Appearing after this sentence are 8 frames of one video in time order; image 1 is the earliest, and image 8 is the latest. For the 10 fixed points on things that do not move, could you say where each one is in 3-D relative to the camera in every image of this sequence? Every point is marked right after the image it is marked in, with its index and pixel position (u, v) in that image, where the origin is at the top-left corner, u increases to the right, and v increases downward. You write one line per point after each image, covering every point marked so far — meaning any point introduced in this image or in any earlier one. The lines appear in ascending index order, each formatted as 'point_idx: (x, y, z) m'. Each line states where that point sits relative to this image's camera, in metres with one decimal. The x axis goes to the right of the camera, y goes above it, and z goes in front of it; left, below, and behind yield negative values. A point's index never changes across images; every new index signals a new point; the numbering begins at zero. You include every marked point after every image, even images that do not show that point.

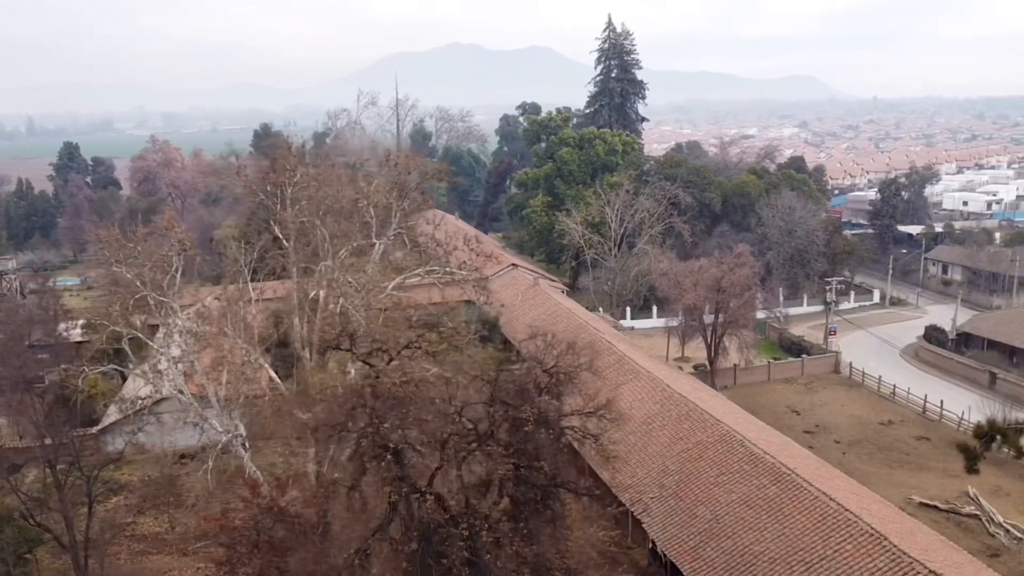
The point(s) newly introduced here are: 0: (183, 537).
0: (-6.2, -4.7, +14.3) m
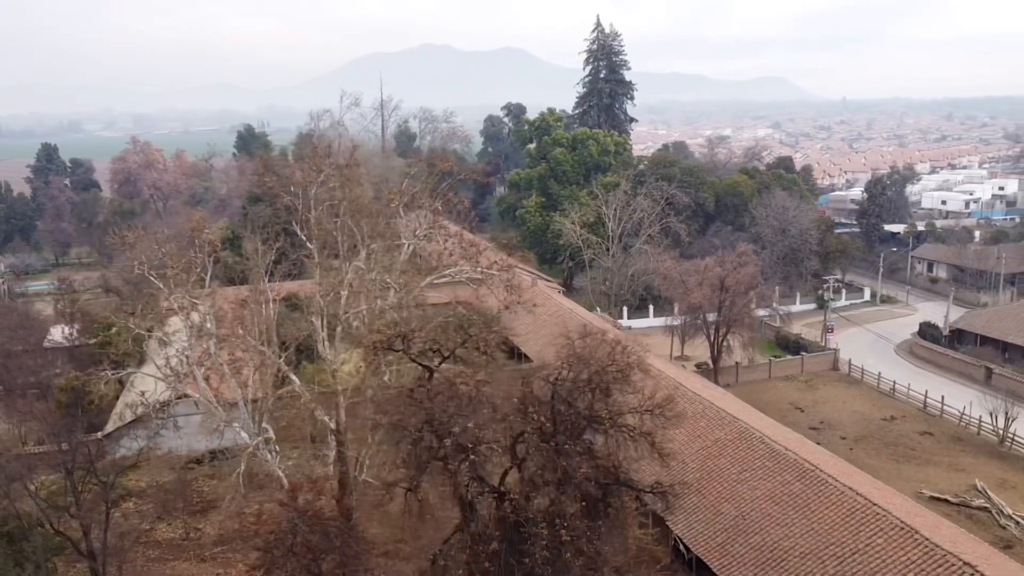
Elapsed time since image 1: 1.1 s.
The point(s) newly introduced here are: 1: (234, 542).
0: (-5.8, -4.8, +14.1) m
1: (-5.2, -4.8, +14.1) m
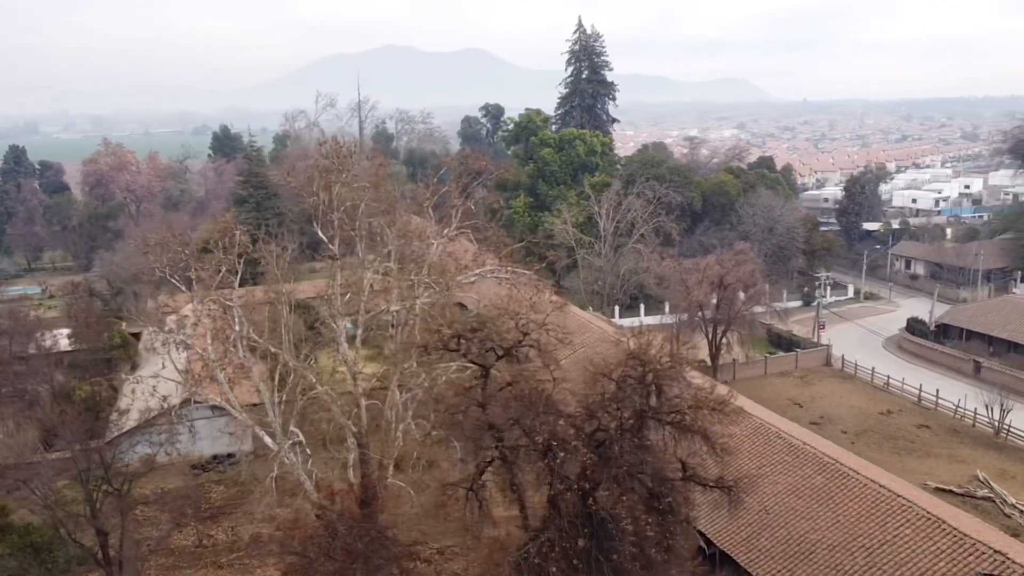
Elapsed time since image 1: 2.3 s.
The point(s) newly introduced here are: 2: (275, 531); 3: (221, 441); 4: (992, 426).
0: (-5.4, -4.8, +13.9) m
1: (-4.8, -4.8, +13.9) m
2: (-4.5, -4.7, +14.5) m
3: (-6.3, -3.3, +16.5) m
4: (+12.0, -3.4, +19.0) m
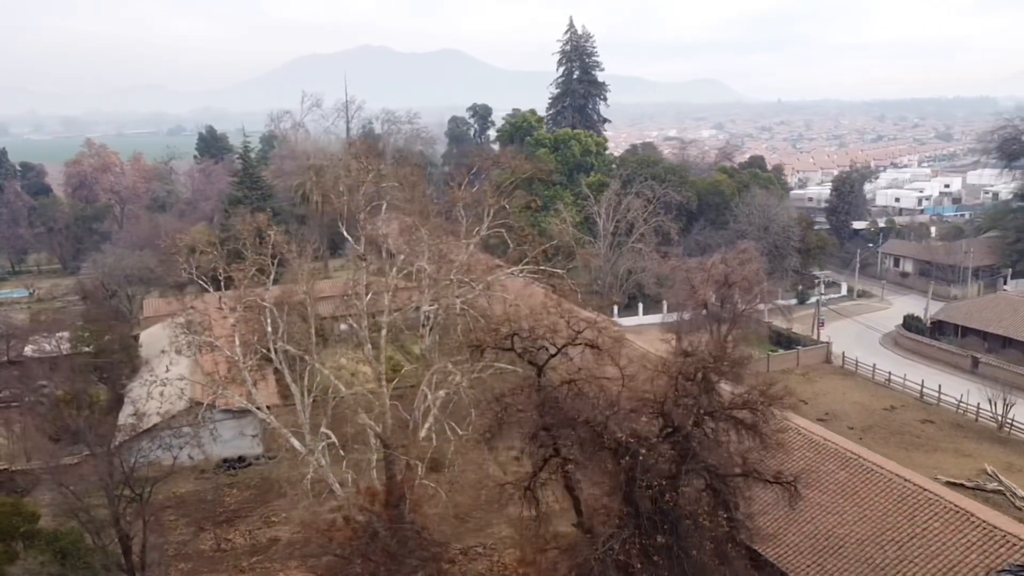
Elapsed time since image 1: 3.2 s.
0: (-5.0, -4.8, +13.7) m
1: (-4.4, -4.8, +13.8) m
2: (-4.1, -4.7, +14.3) m
3: (-6.0, -3.4, +16.3) m
4: (+12.3, -3.4, +19.3) m
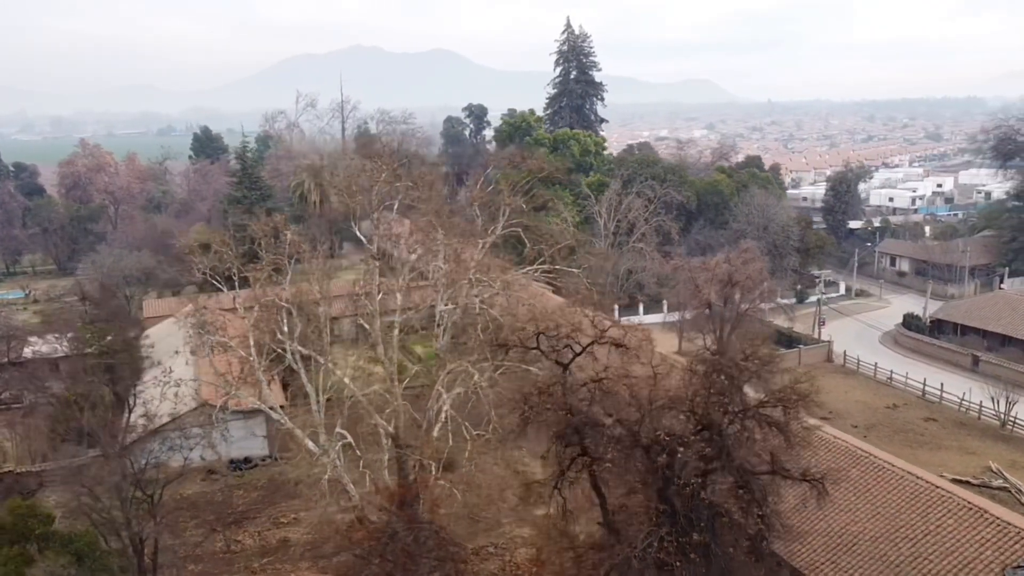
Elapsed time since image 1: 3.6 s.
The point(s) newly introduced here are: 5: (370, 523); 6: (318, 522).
0: (-4.8, -4.8, +13.7) m
1: (-4.2, -4.8, +13.7) m
2: (-3.9, -4.7, +14.3) m
3: (-5.8, -3.4, +16.3) m
4: (+12.4, -3.3, +19.4) m
5: (-2.2, -3.6, +11.5) m
6: (-3.8, -4.6, +14.8) m
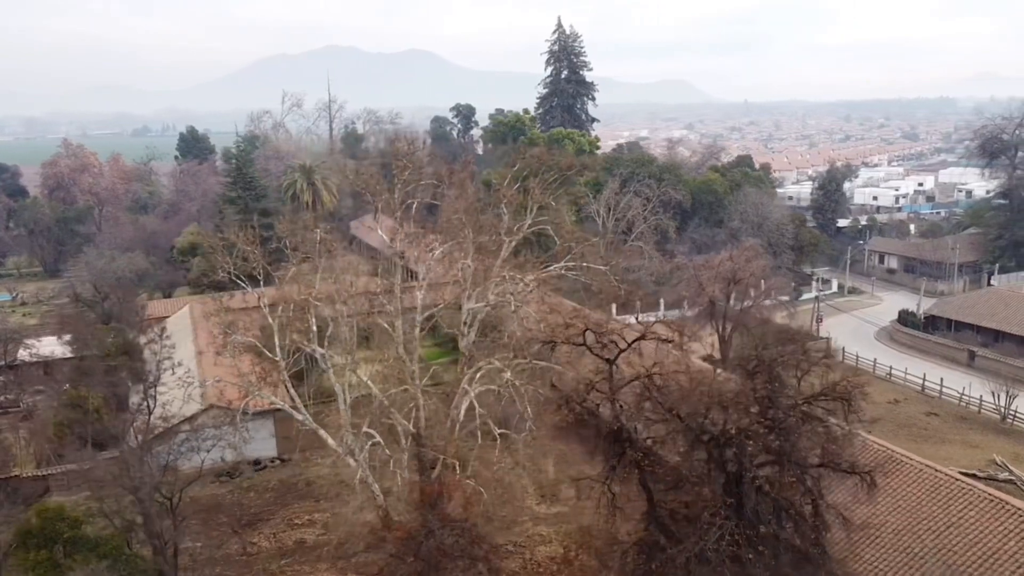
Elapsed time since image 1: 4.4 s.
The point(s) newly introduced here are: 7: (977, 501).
0: (-4.4, -4.8, +13.6) m
1: (-3.8, -4.8, +13.6) m
2: (-3.6, -4.7, +14.2) m
3: (-5.5, -3.4, +16.1) m
4: (+12.6, -3.2, +19.7) m
5: (-1.8, -3.6, +11.5) m
6: (-3.5, -4.6, +14.7) m
7: (+6.9, -3.2, +11.3) m
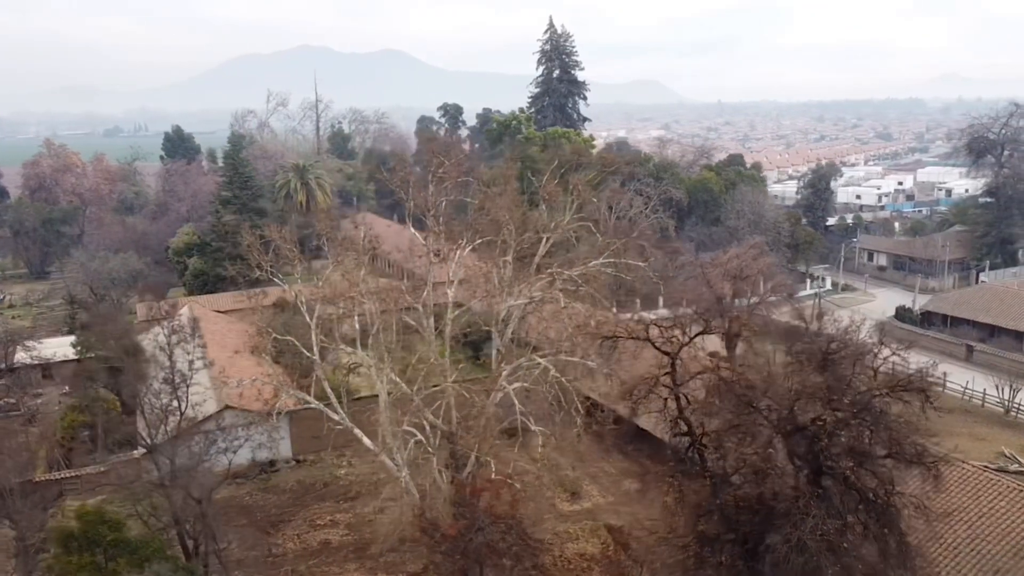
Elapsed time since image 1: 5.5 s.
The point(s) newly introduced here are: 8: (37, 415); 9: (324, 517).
0: (-3.9, -4.8, +13.4) m
1: (-3.3, -4.8, +13.5) m
2: (-3.1, -4.6, +14.1) m
3: (-5.0, -3.4, +16.0) m
4: (+13.0, -3.1, +20.0) m
5: (-1.2, -3.5, +11.4) m
6: (-3.0, -4.6, +14.6) m
7: (+7.5, -3.1, +11.5) m
8: (-12.5, -3.3, +19.8) m
9: (-3.6, -4.5, +14.8) m
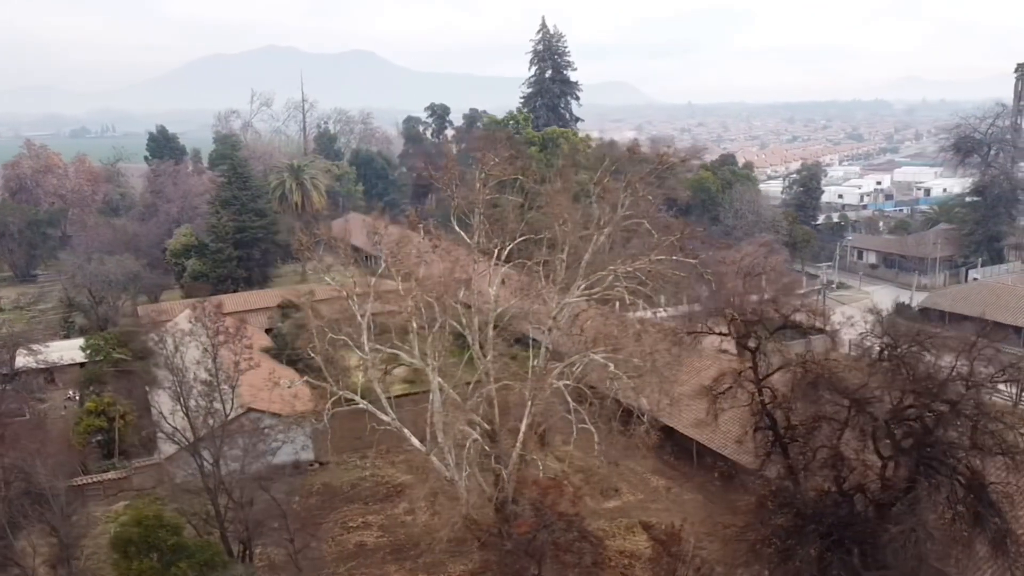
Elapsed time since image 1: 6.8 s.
0: (-3.2, -4.8, +13.3) m
1: (-2.6, -4.8, +13.4) m
2: (-2.4, -4.6, +14.0) m
3: (-4.4, -3.4, +15.8) m
4: (+13.5, -3.0, +20.5) m
5: (-0.4, -3.5, +11.4) m
6: (-2.3, -4.5, +14.5) m
7: (+8.2, -3.0, +11.7) m
8: (-12.0, -3.4, +19.4) m
9: (-2.9, -4.5, +14.6) m
